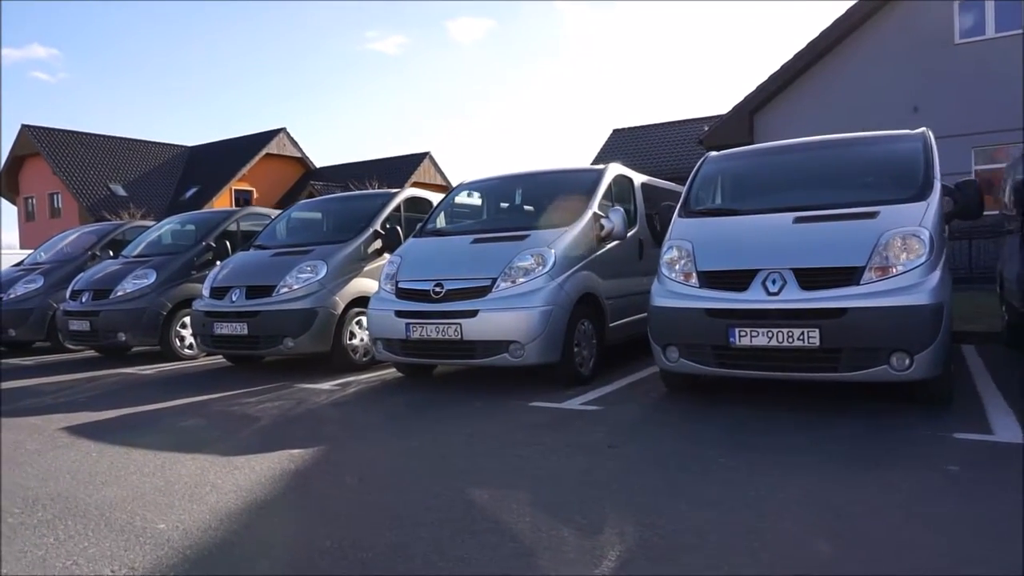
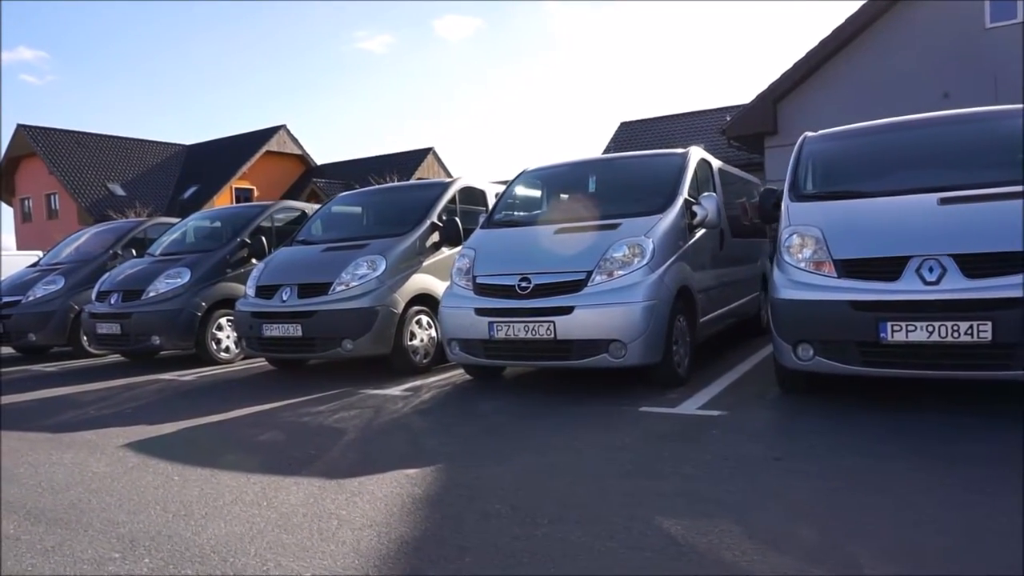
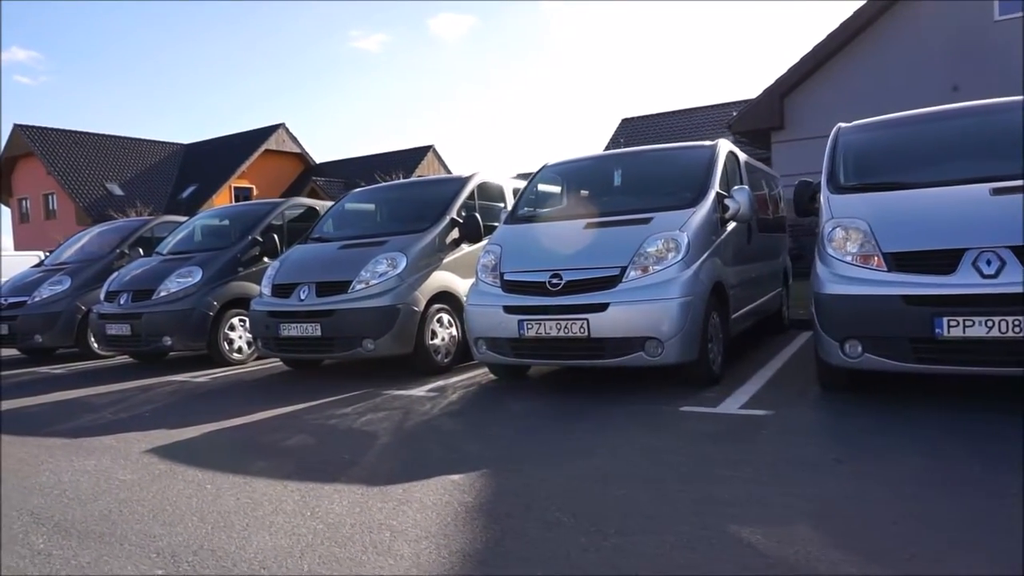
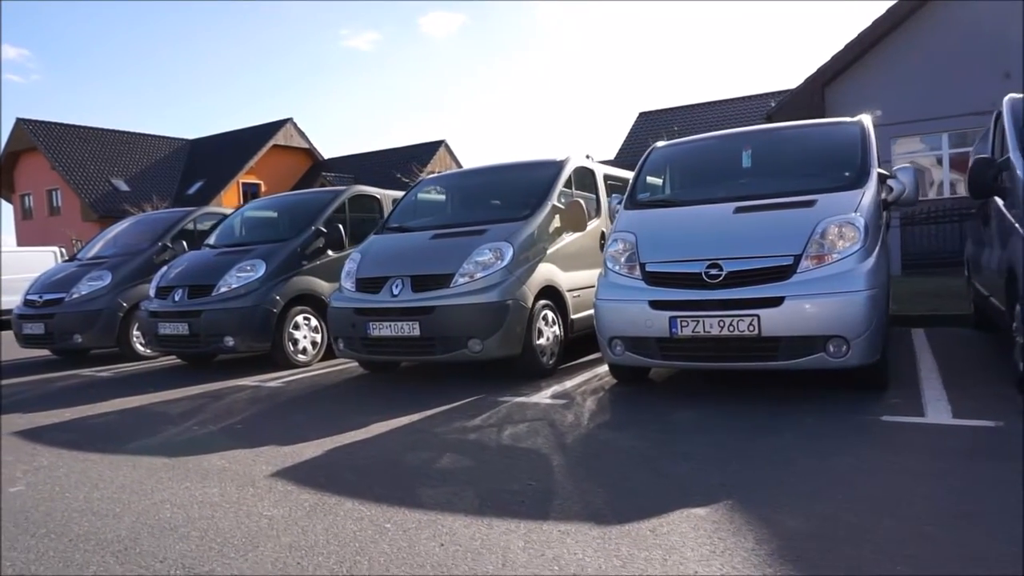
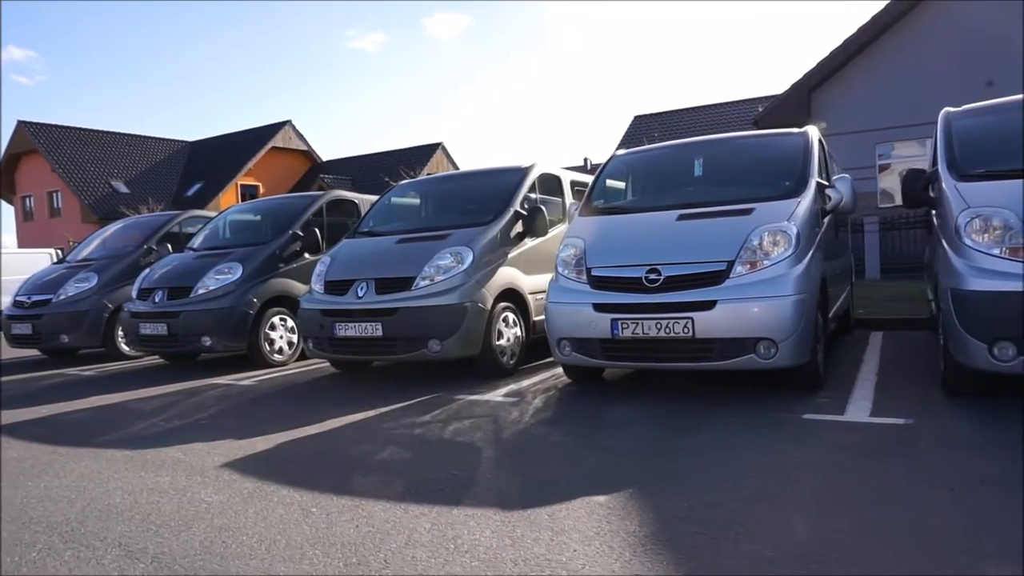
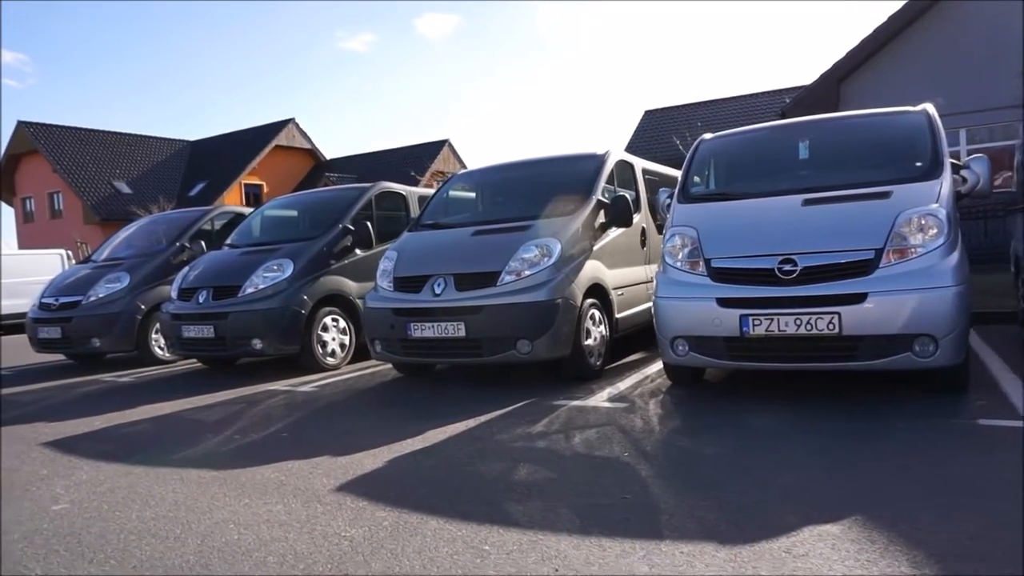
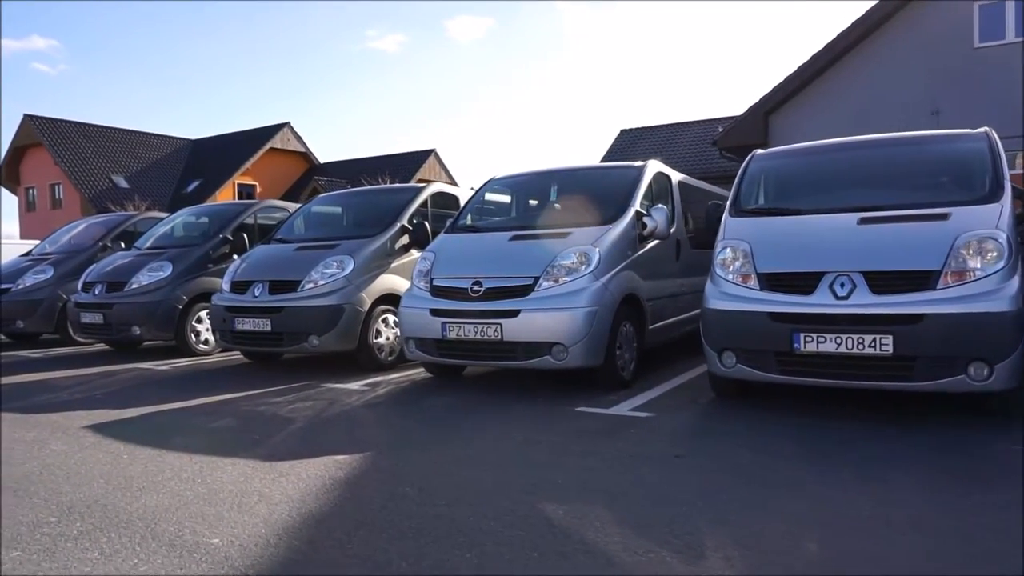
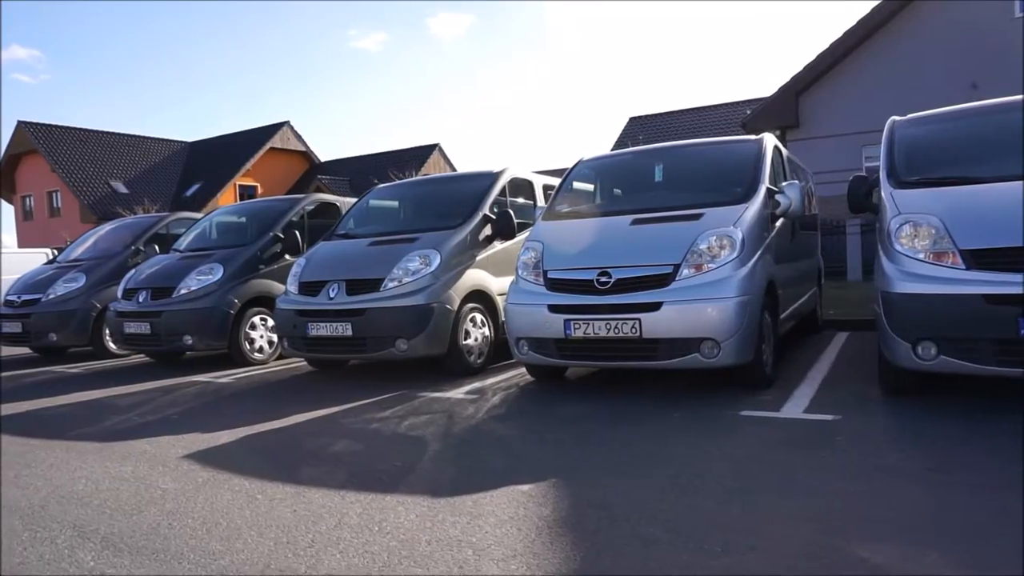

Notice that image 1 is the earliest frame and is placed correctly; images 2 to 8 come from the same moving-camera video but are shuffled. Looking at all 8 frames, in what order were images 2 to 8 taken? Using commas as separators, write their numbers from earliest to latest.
7, 2, 3, 8, 5, 4, 6
